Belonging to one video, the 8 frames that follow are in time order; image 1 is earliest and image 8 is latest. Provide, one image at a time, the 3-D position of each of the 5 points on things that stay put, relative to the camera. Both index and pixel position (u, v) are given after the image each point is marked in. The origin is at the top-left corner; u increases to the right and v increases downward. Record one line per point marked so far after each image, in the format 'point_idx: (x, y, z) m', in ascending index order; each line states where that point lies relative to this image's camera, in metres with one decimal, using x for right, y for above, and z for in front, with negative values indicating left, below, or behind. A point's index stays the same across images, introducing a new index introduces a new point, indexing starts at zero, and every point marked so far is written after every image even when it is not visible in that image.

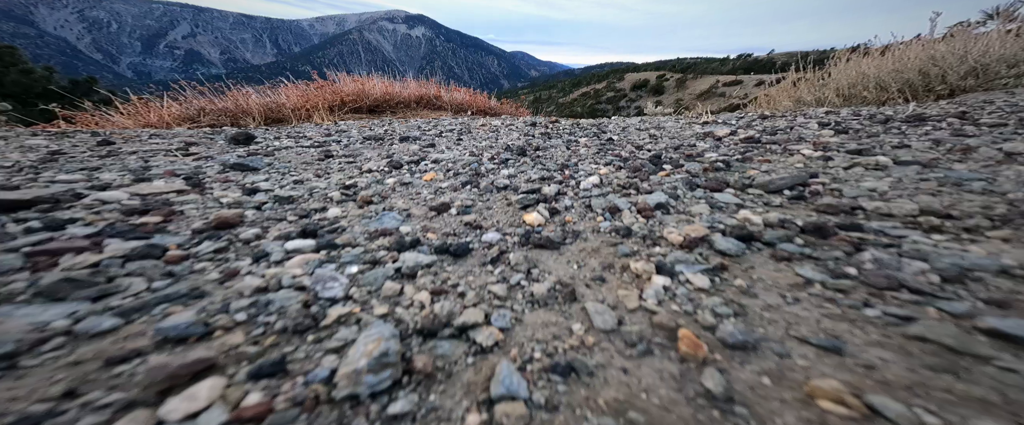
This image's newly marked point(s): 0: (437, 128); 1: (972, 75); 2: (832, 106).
0: (-0.5, +0.5, +2.0) m
1: (+3.1, +0.9, +2.3) m
2: (+2.5, +0.8, +2.7) m
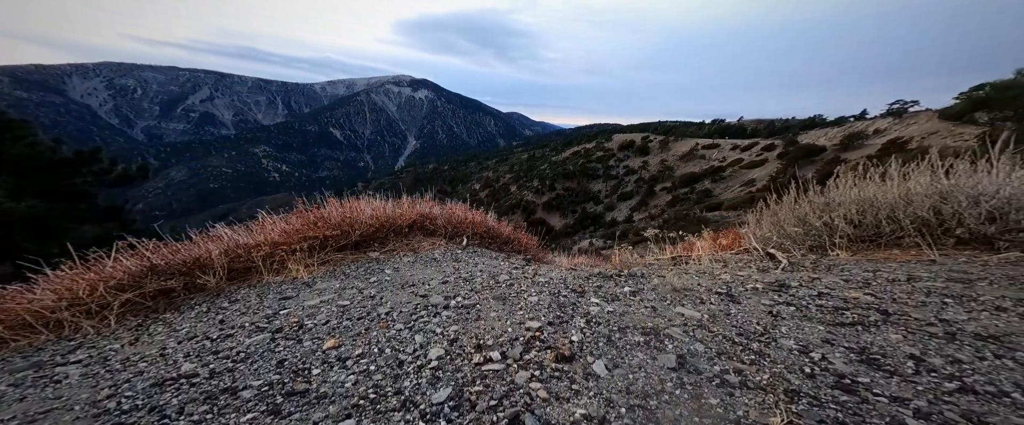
0: (-0.5, -0.3, +1.8) m
1: (+3.1, 0.0, +2.2) m
2: (+2.5, -0.2, +2.6) m
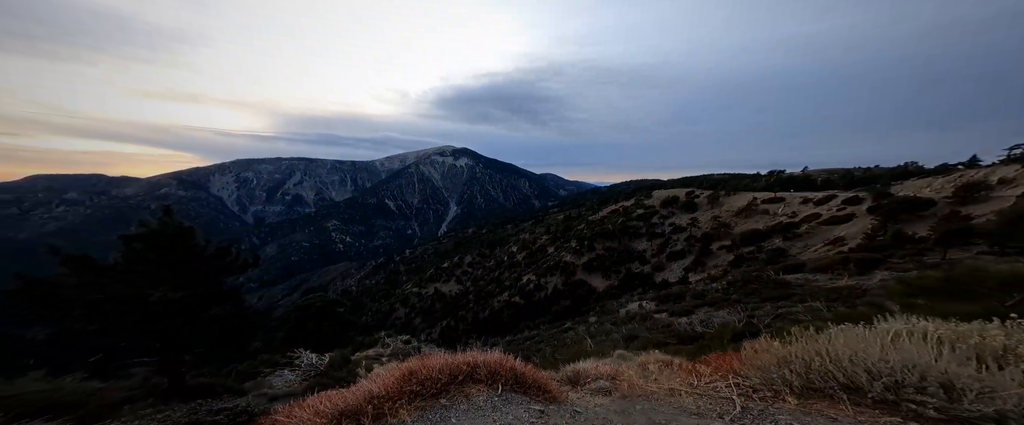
0: (-0.3, -1.7, +2.9) m
1: (+3.3, -1.6, +3.0) m
2: (+2.8, -1.8, +3.4) m
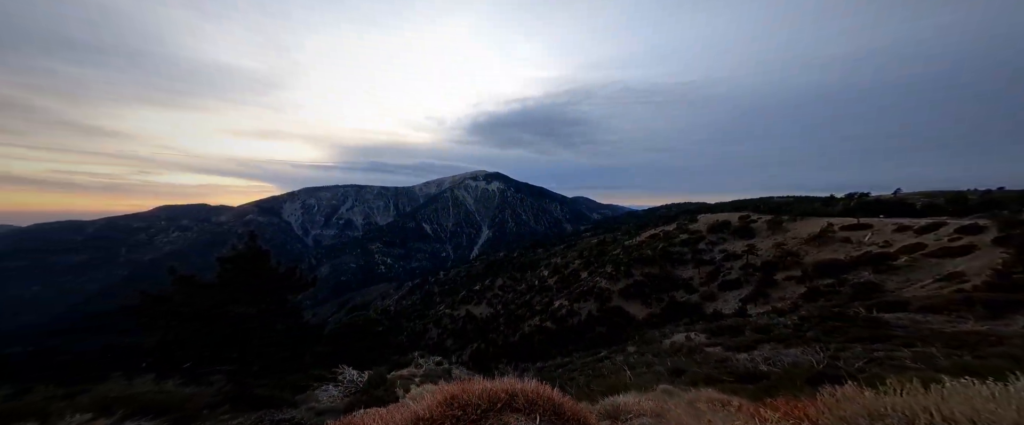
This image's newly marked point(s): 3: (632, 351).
0: (+0.3, -2.0, +3.4) m
1: (+3.9, -1.9, +3.2) m
2: (+3.4, -2.1, +3.6) m
3: (+6.5, -7.7, +18.8) m
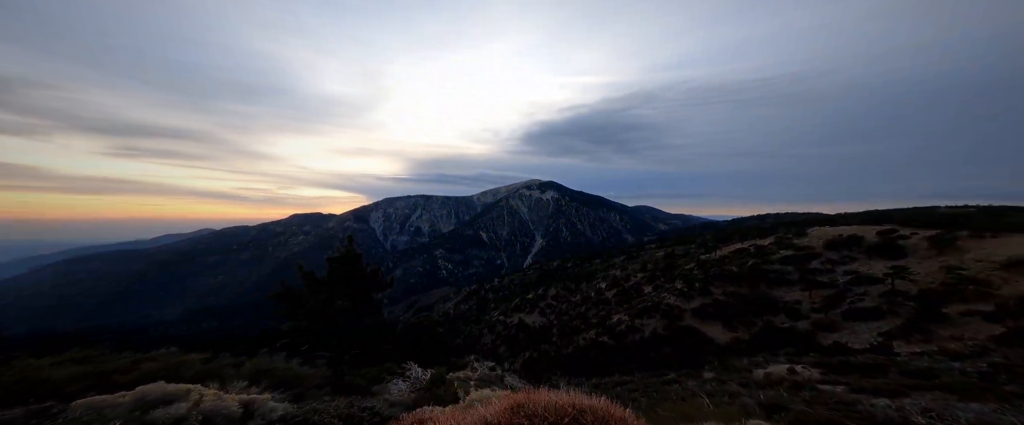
0: (+1.5, -2.1, +3.0) m
1: (+5.0, -2.0, +2.3) m
2: (+4.6, -2.3, +2.7) m
3: (+9.9, -8.2, +17.1) m
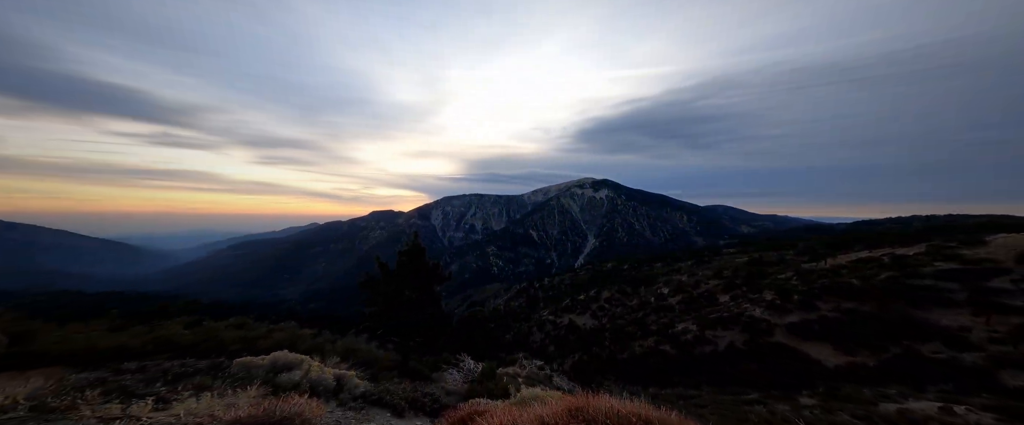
0: (+2.9, -2.2, +1.8) m
1: (+6.3, -2.1, +0.5) m
2: (+5.9, -2.3, +1.0) m
3: (+13.2, -8.3, +14.6) m
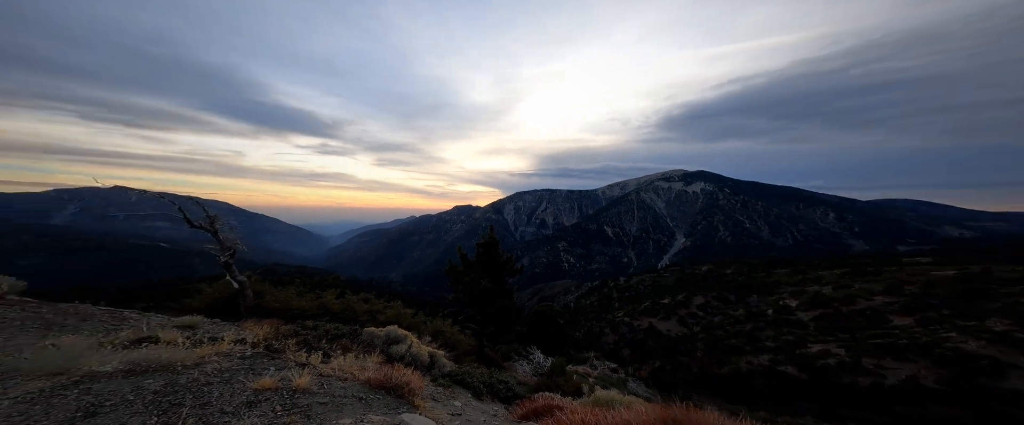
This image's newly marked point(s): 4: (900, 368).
0: (+5.0, -2.1, -1.0) m
1: (+8.0, -2.0, -3.0) m
2: (+7.7, -2.3, -2.5) m
3: (+17.8, -8.1, +9.2) m
4: (+22.7, -8.8, +18.7) m
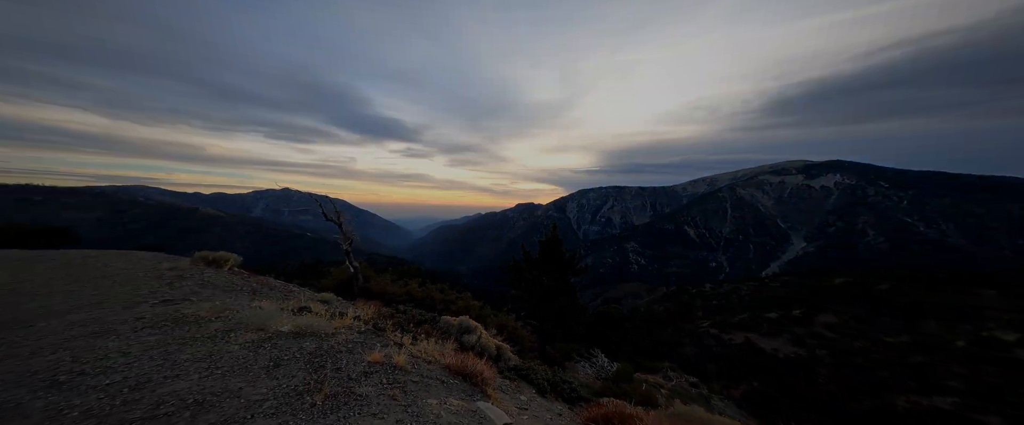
0: (+6.4, -2.0, -4.5) m
1: (+8.8, -2.0, -7.2) m
2: (+8.7, -2.2, -6.5) m
3: (+21.2, -8.1, +2.5) m
4: (+28.2, -8.7, +10.6) m
